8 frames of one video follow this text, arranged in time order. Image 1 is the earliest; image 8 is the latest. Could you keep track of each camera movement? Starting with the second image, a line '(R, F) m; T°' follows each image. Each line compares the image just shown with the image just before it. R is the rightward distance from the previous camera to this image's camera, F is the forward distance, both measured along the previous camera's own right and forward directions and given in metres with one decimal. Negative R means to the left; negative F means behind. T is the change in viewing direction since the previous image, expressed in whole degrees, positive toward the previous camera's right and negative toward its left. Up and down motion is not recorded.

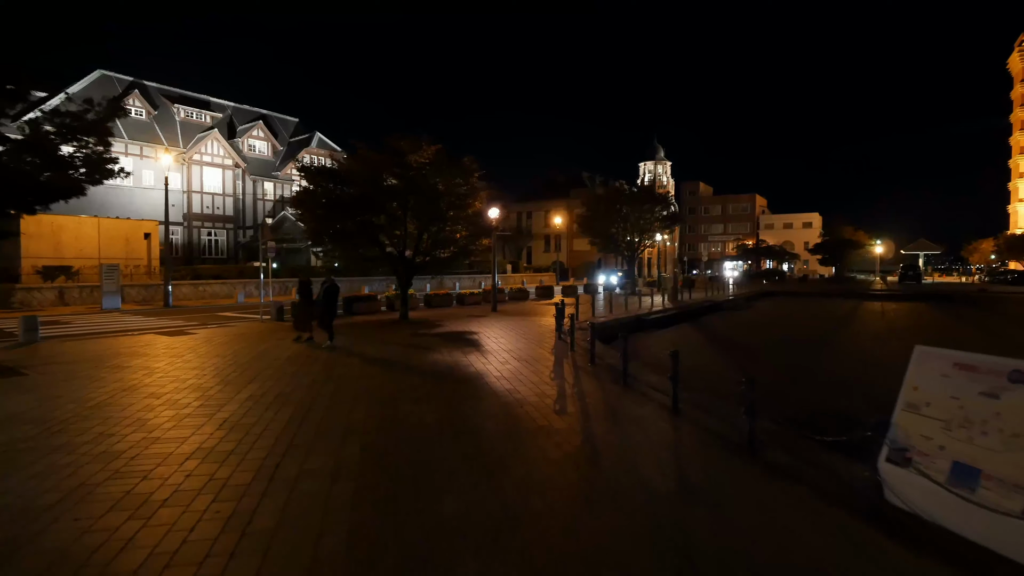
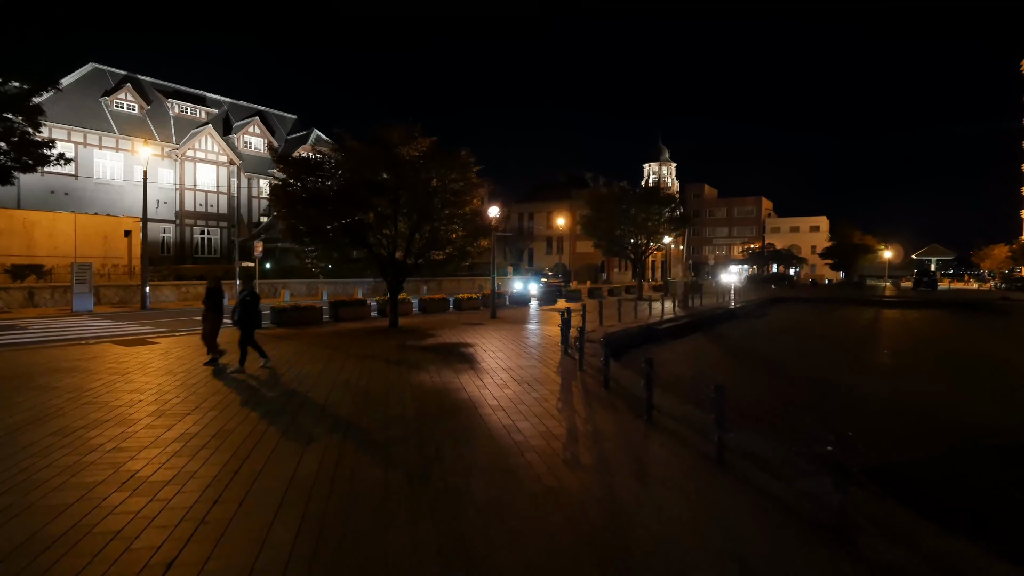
(0.0, +1.6) m; 0°
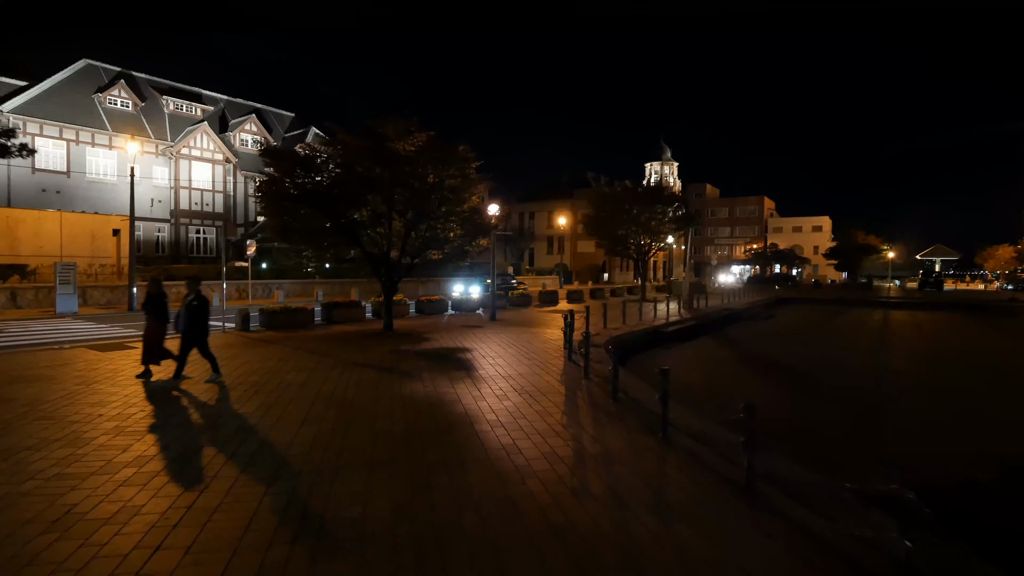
(0.0, +0.8) m; 0°
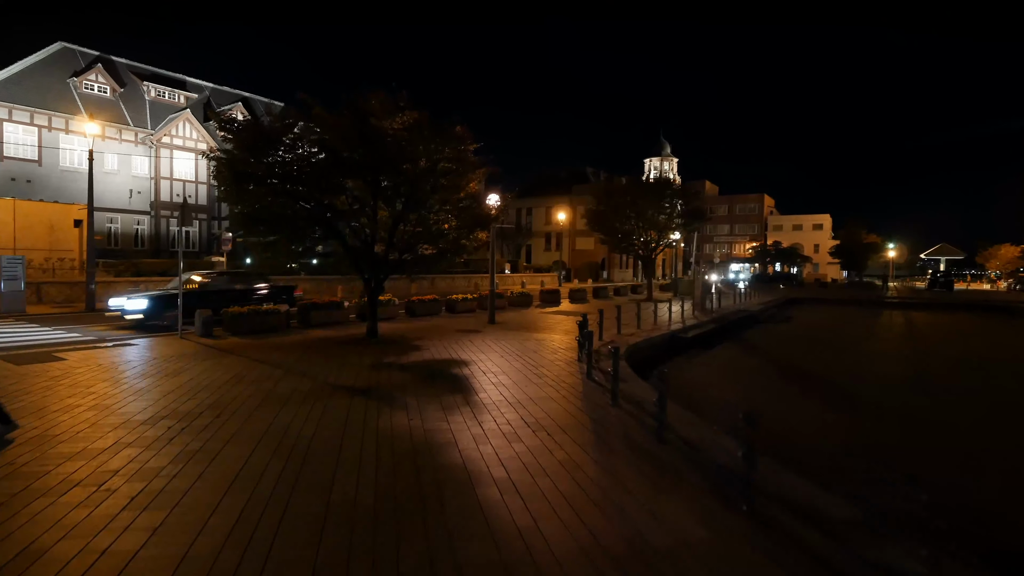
(-0.2, +2.1) m; +1°
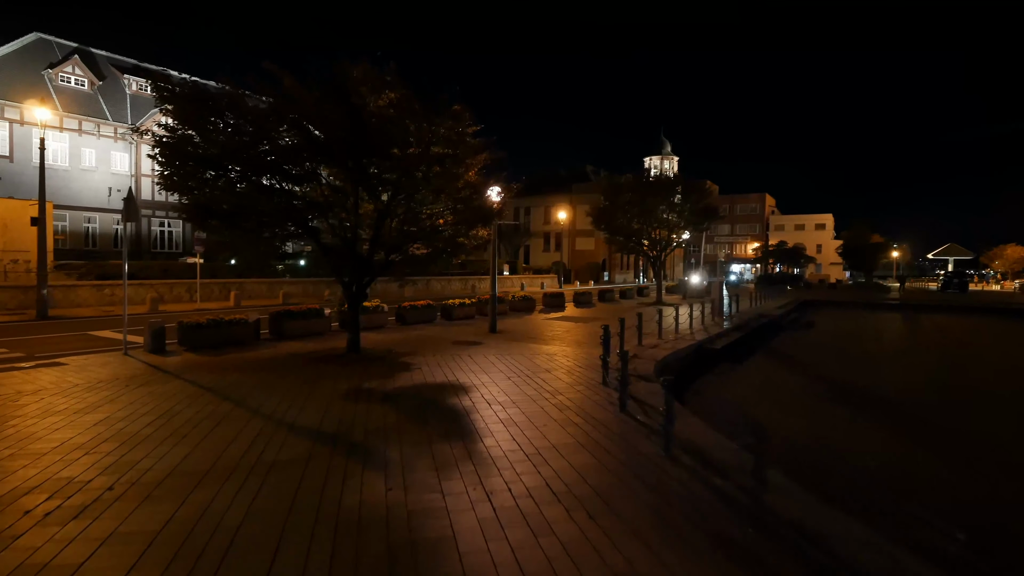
(-0.2, +2.1) m; 0°
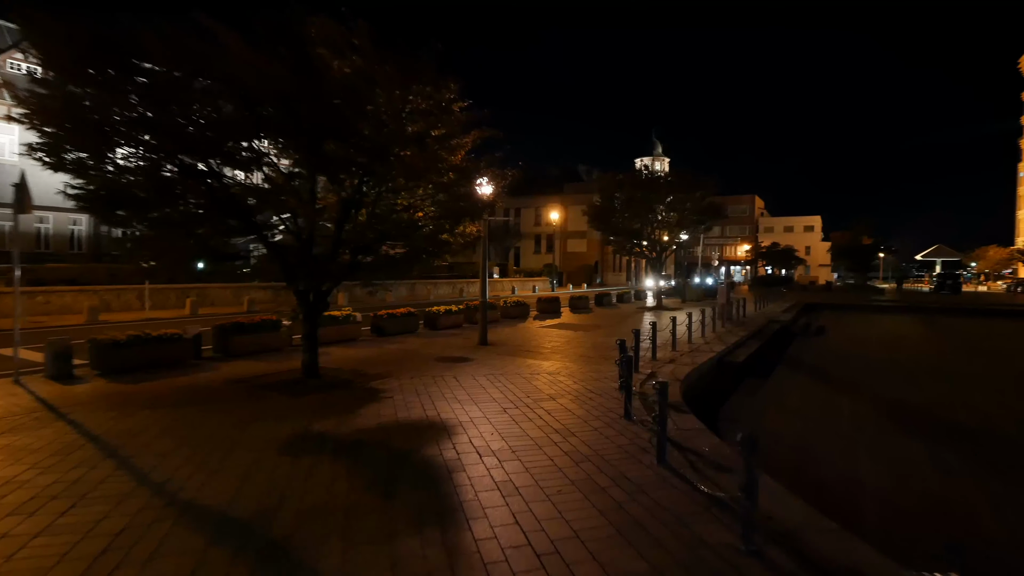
(-0.1, +2.1) m; +1°
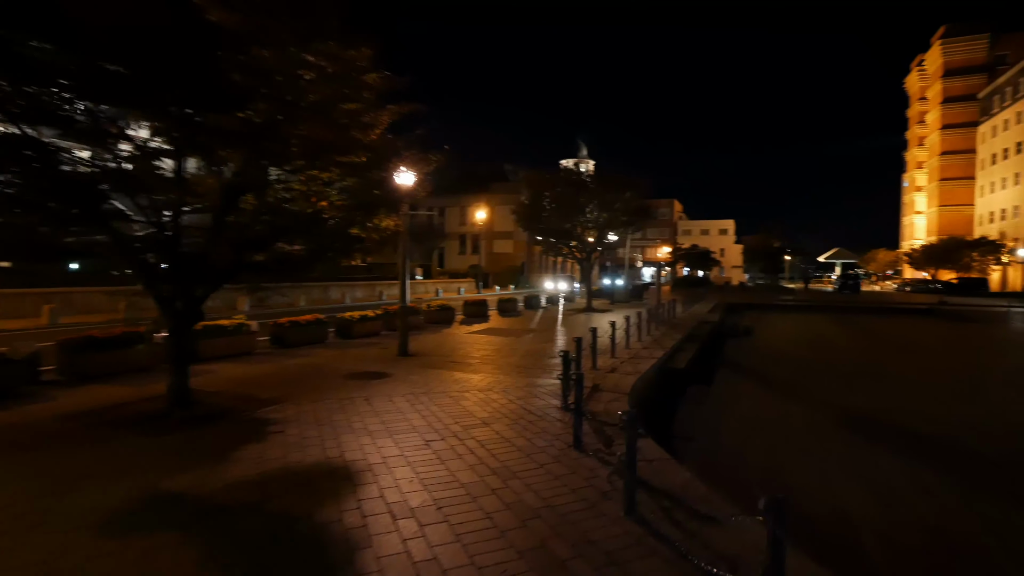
(0.0, +1.4) m; +7°
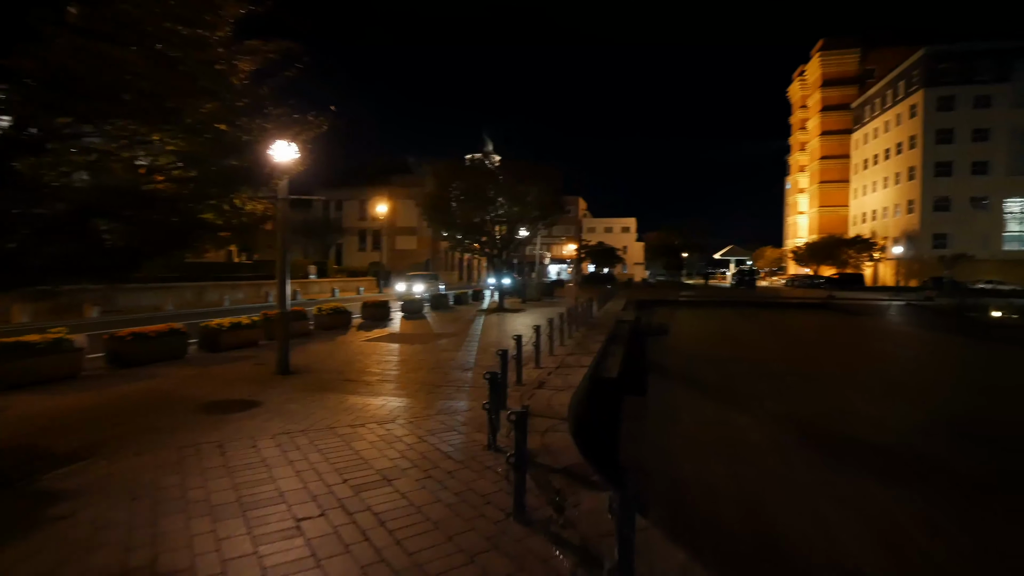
(0.0, +1.9) m; +9°
